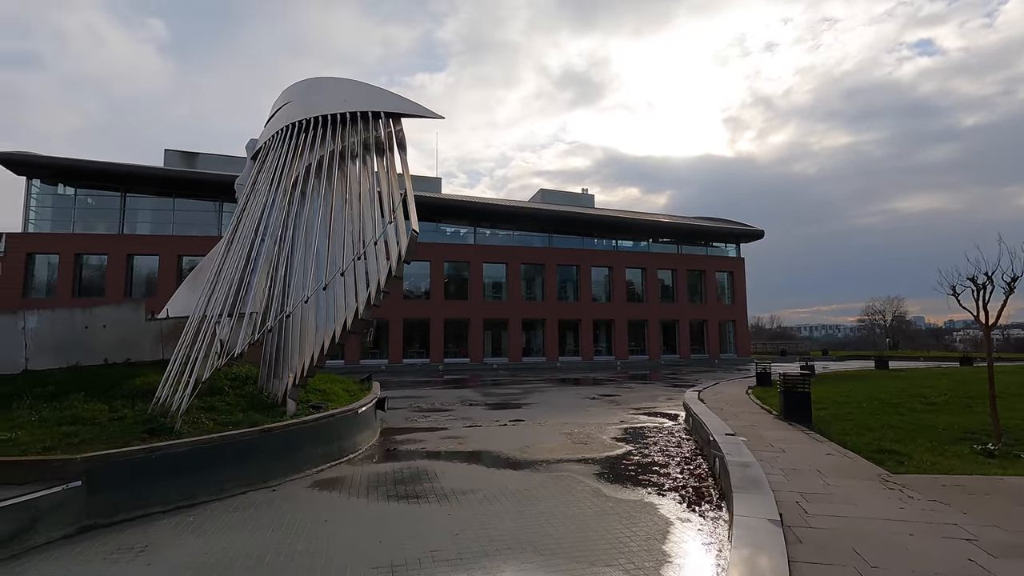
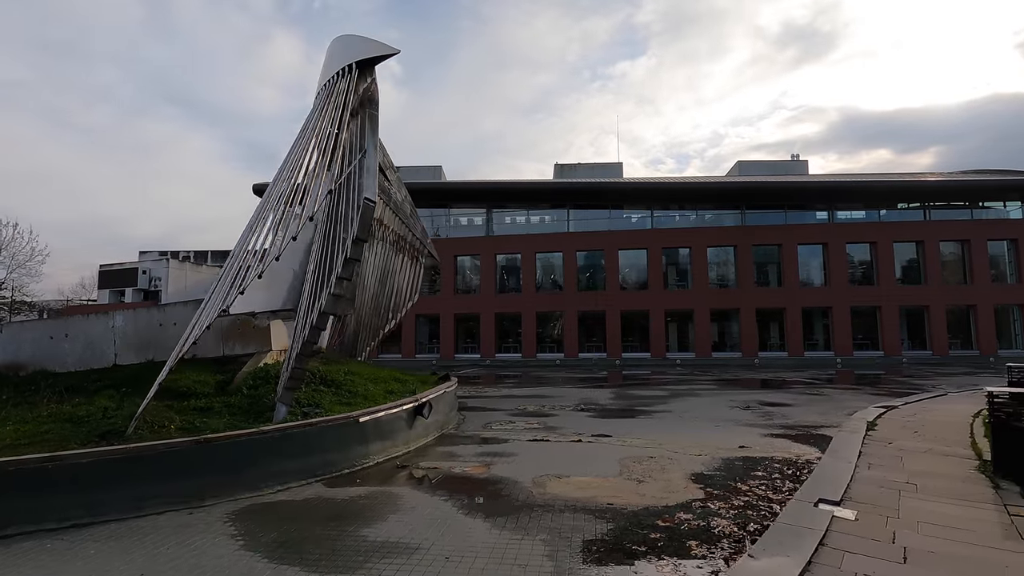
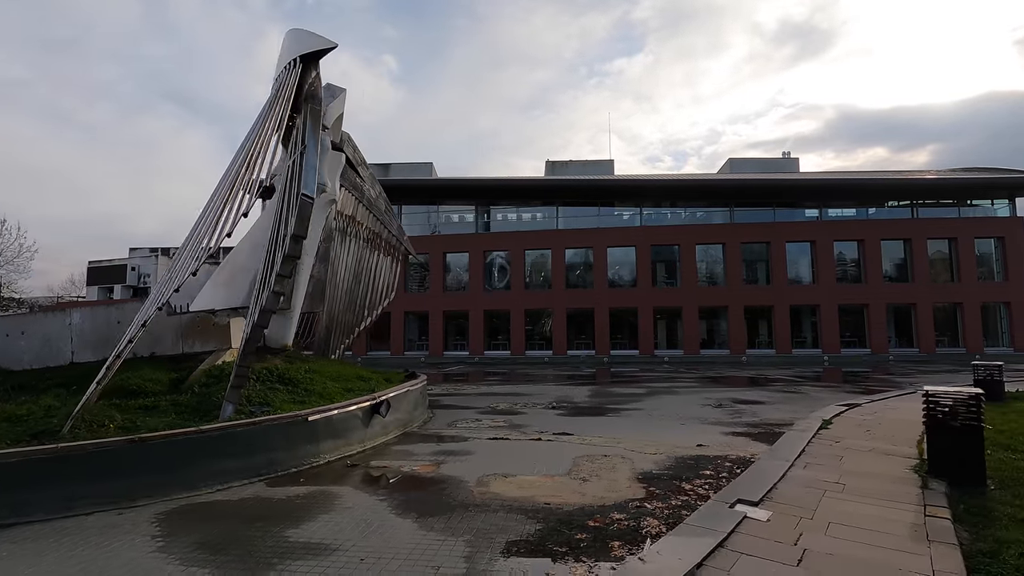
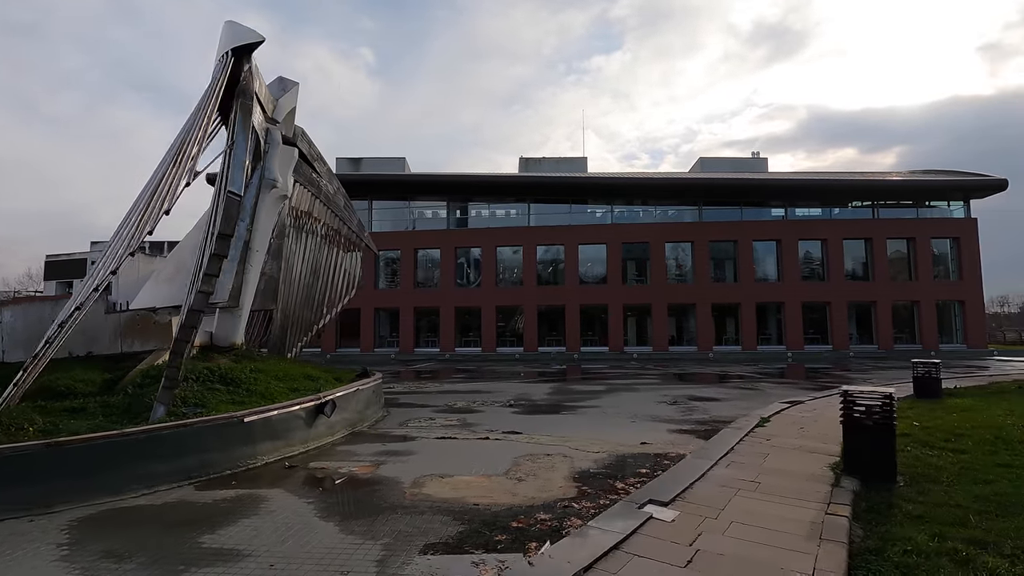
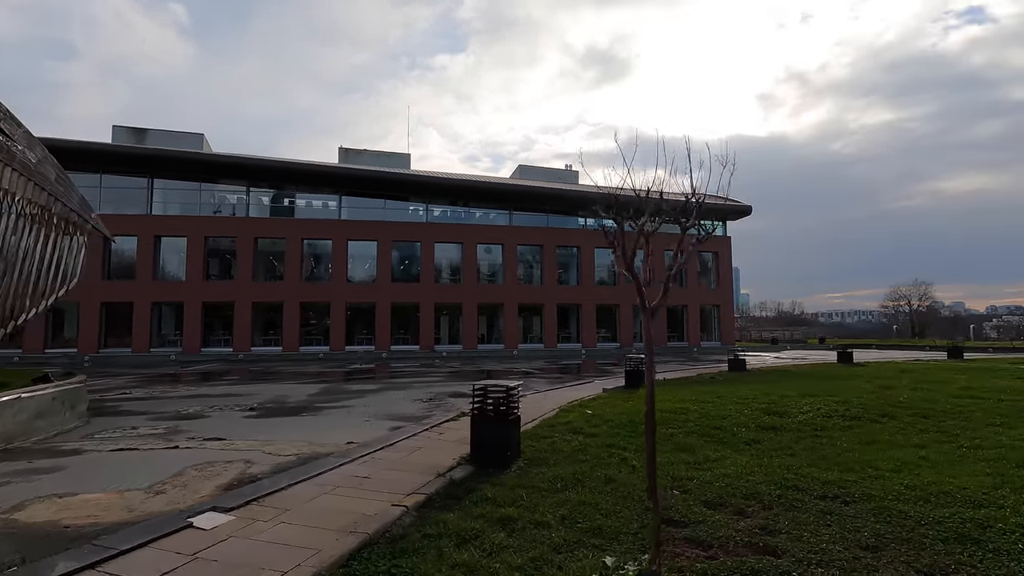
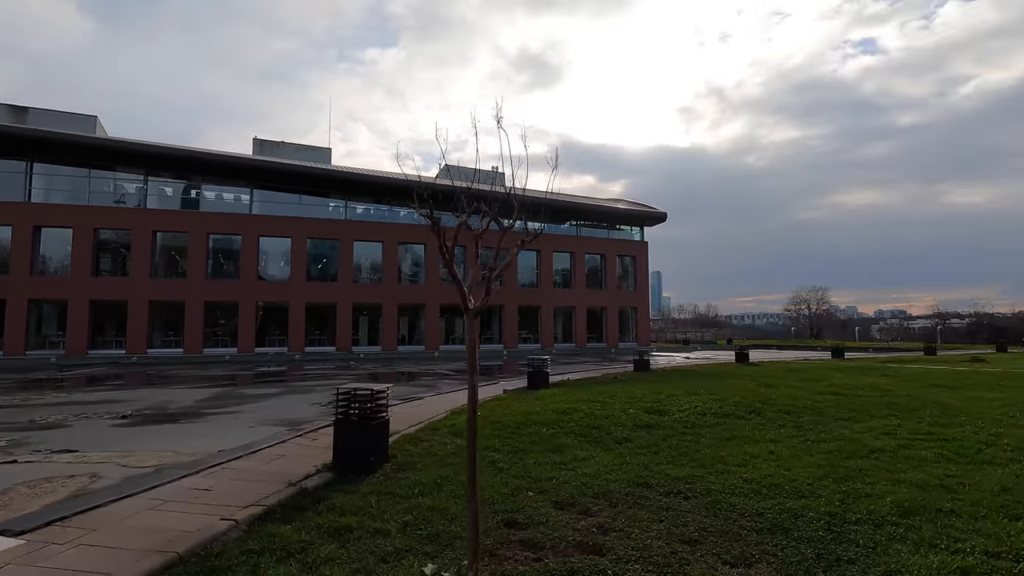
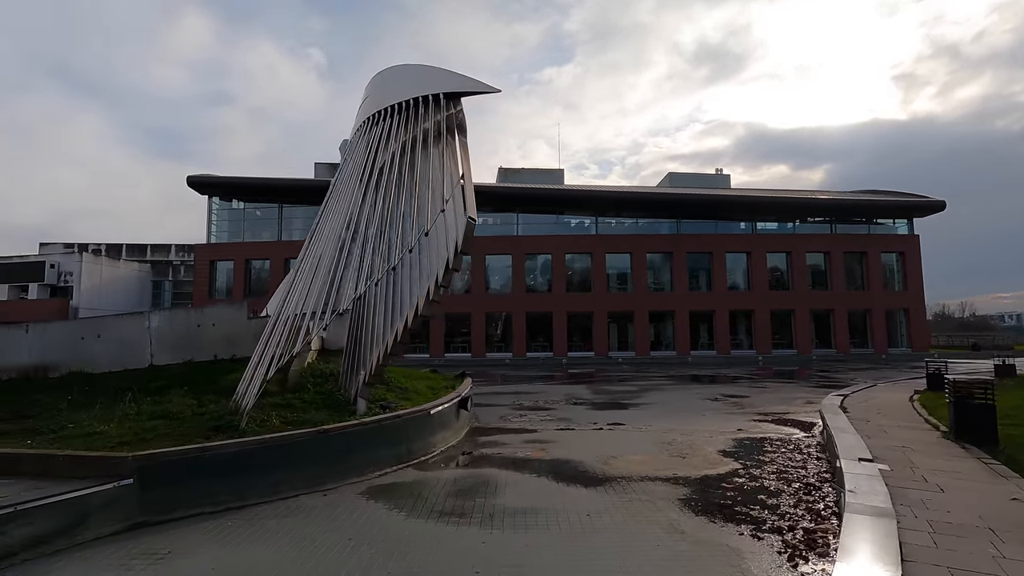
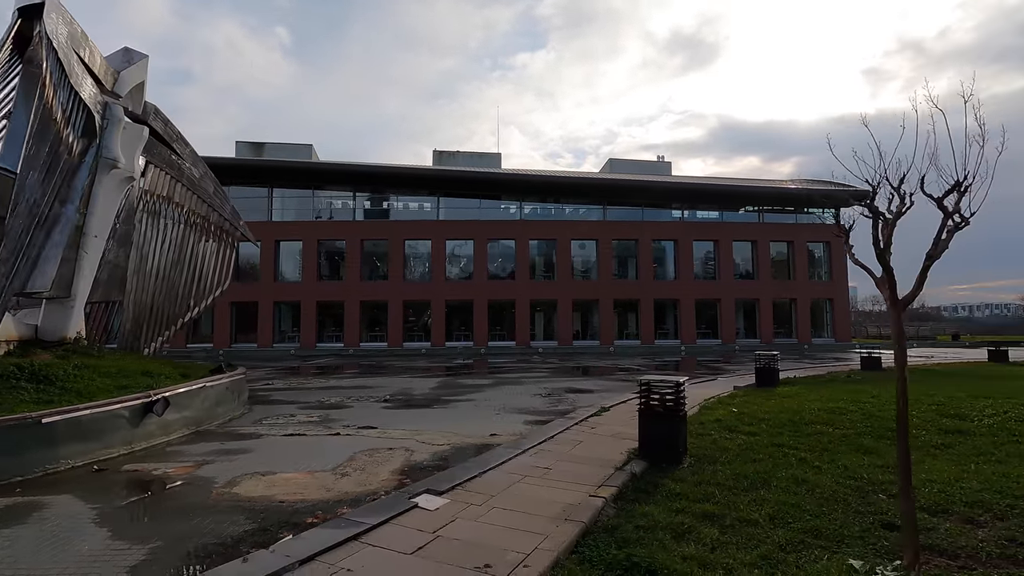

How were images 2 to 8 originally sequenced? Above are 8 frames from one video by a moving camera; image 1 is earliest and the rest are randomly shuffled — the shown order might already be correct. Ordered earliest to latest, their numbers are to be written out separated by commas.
7, 2, 3, 4, 8, 5, 6
